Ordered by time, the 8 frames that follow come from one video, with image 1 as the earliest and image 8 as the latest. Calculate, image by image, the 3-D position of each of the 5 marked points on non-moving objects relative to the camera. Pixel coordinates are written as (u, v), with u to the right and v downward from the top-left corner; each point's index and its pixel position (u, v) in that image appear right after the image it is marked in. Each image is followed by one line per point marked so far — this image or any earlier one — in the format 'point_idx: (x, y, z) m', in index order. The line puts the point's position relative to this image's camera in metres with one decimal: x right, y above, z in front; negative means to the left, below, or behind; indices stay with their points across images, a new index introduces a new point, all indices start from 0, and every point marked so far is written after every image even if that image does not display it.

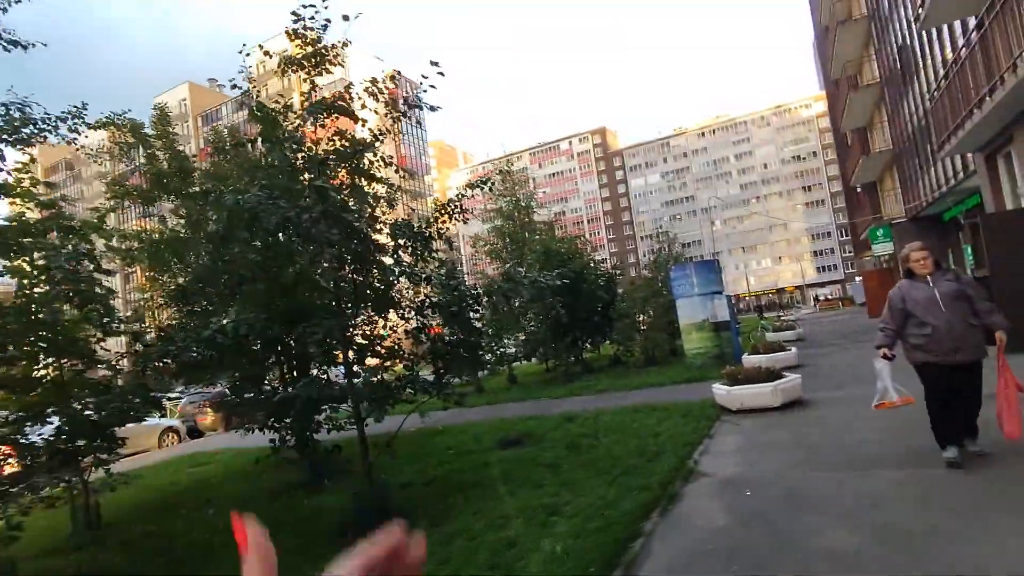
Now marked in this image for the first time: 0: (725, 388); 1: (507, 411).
0: (+3.6, -1.7, +9.8) m
1: (-0.1, -3.1, +14.6) m
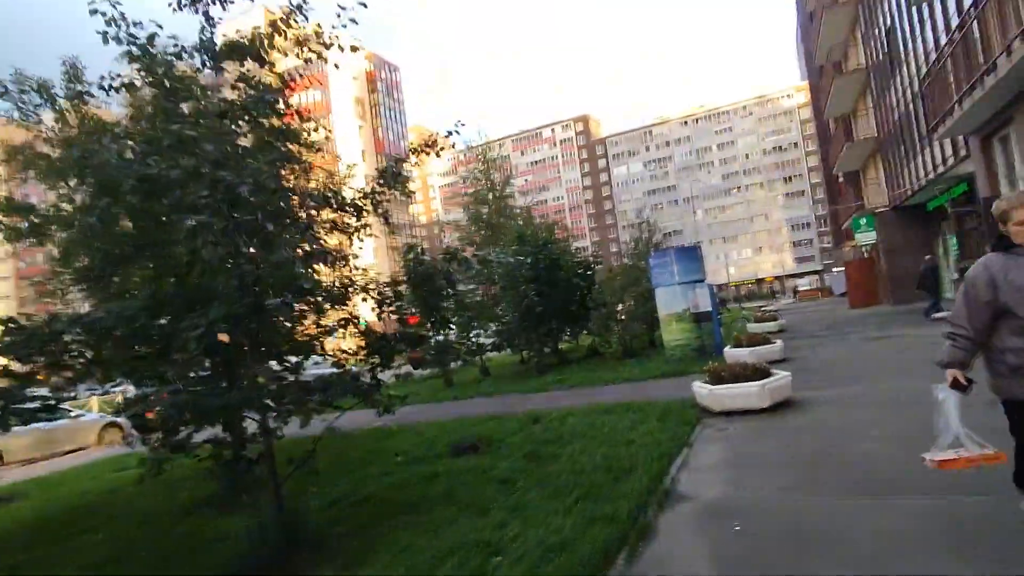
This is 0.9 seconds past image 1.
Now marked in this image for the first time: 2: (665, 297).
0: (+2.9, -1.5, +8.8) m
1: (-0.9, -2.8, +13.4) m
2: (+4.6, -0.3, +17.5) m
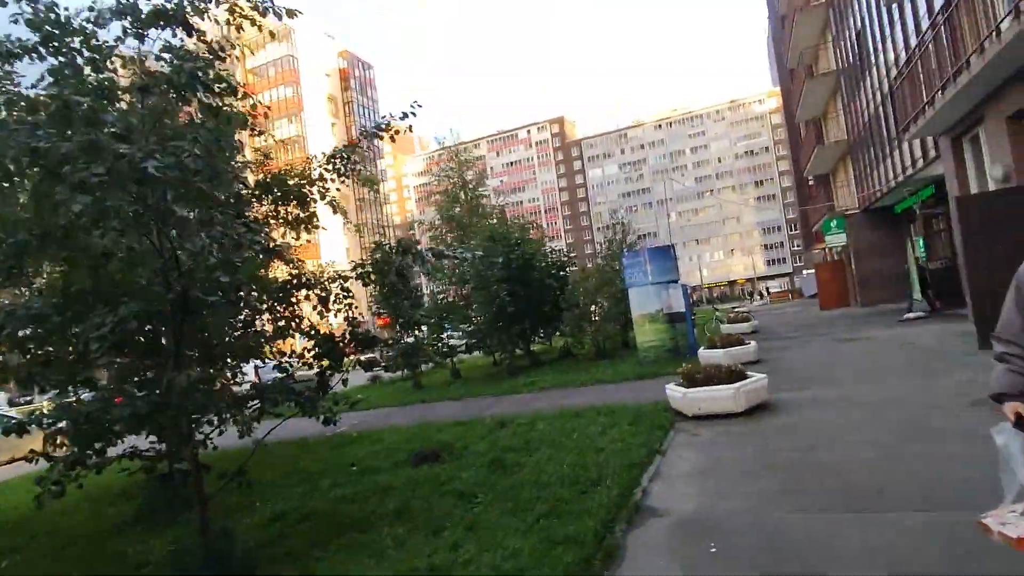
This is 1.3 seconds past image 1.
0: (+2.4, -1.5, +8.4) m
1: (-1.6, -2.8, +12.9) m
2: (+3.7, -0.3, +17.2) m
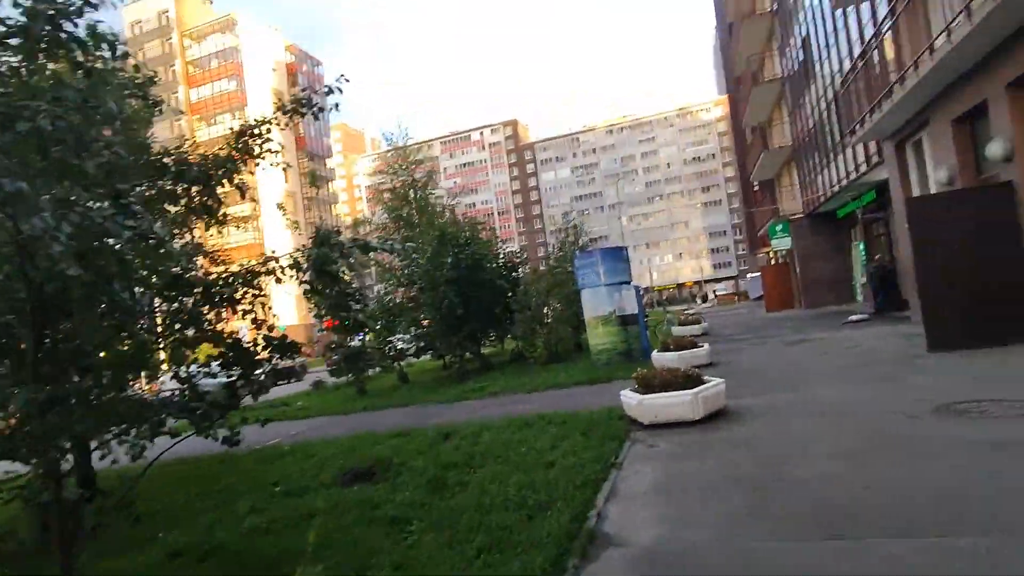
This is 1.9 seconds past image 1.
0: (+1.7, -1.5, +7.9) m
1: (-2.7, -2.8, +12.1) m
2: (+2.3, -0.3, +16.8) m
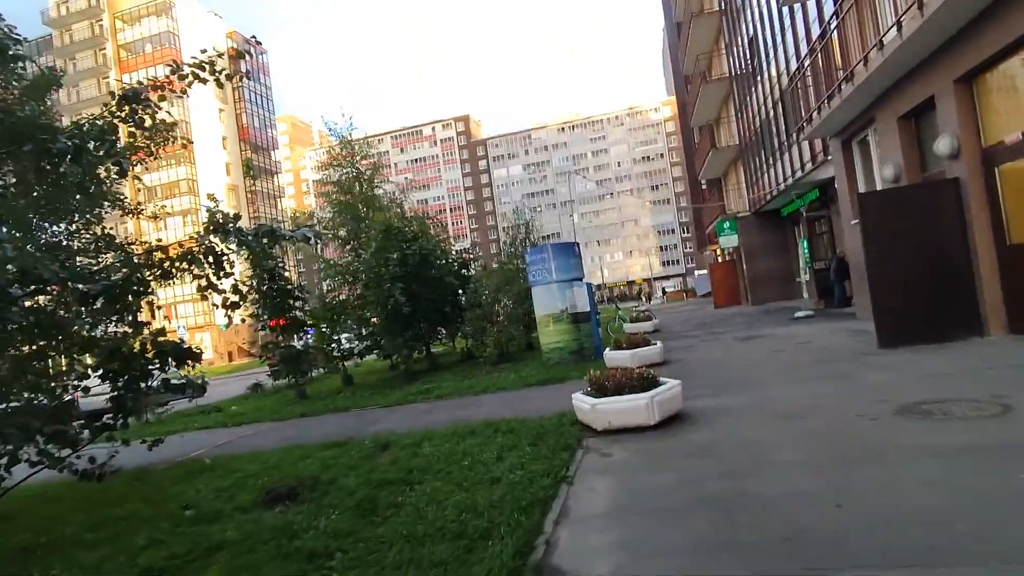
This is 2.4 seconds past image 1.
0: (+1.0, -1.4, +7.4) m
1: (-3.7, -2.7, +11.2) m
2: (+0.8, -0.2, +16.3) m
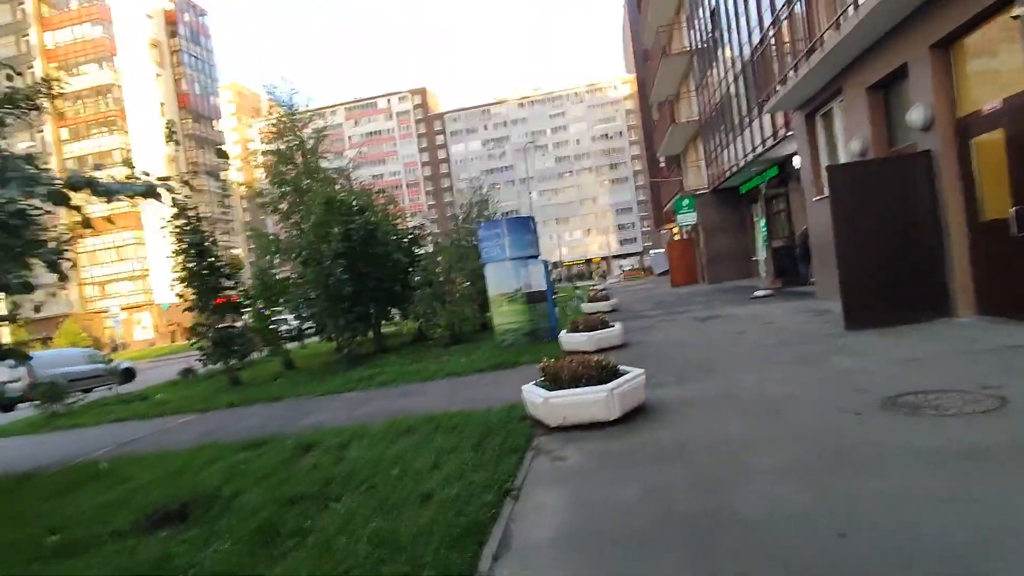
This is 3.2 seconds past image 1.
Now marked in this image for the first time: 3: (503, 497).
0: (+0.3, -1.2, +6.5) m
1: (-4.6, -2.3, +10.0) m
2: (-0.4, +0.3, +15.3) m
3: (-0.1, -1.6, +4.6) m
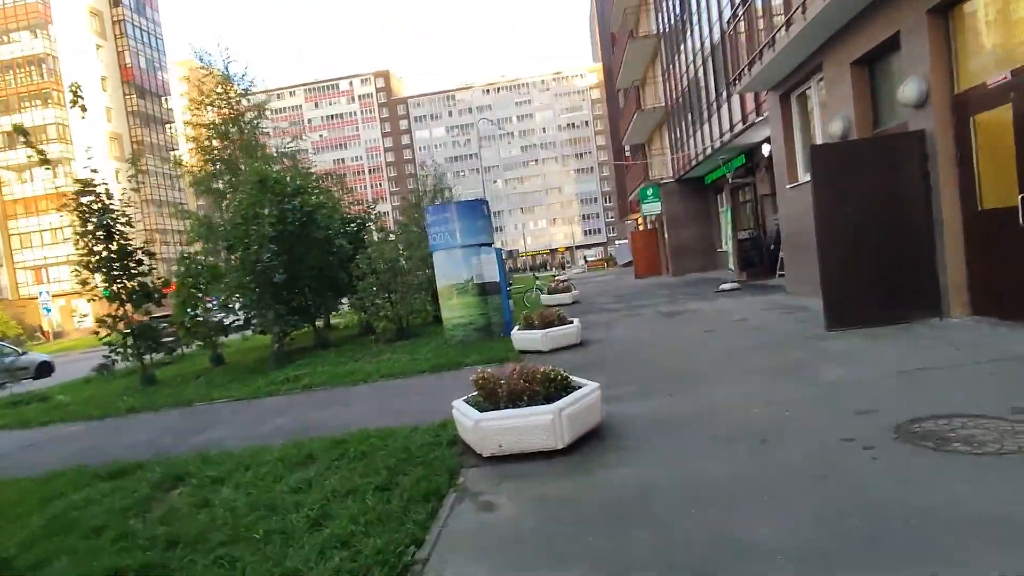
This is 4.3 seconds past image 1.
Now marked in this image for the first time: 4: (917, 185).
0: (-0.4, -1.1, +5.2) m
1: (-5.5, -2.2, +8.4) m
2: (-1.6, +0.6, +13.9) m
3: (-0.6, -1.6, +3.2) m
4: (+5.9, +1.5, +8.5) m
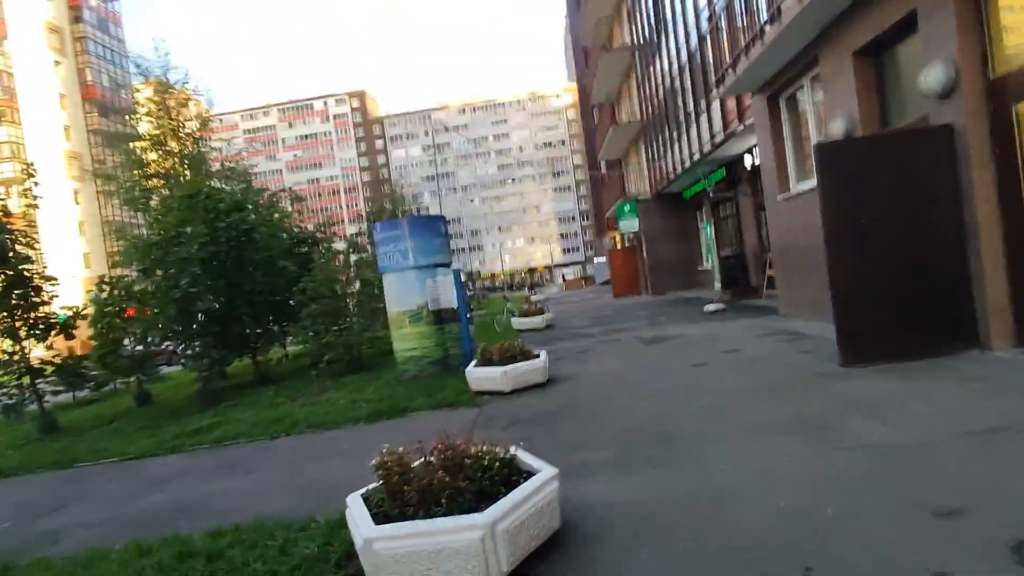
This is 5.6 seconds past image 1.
0: (-0.9, -1.4, +3.5) m
1: (-6.1, -2.6, +6.5) m
2: (-2.4, 0.0, +12.2) m
3: (-1.1, -1.8, +1.5) m
4: (+5.3, +1.2, +7.1) m
